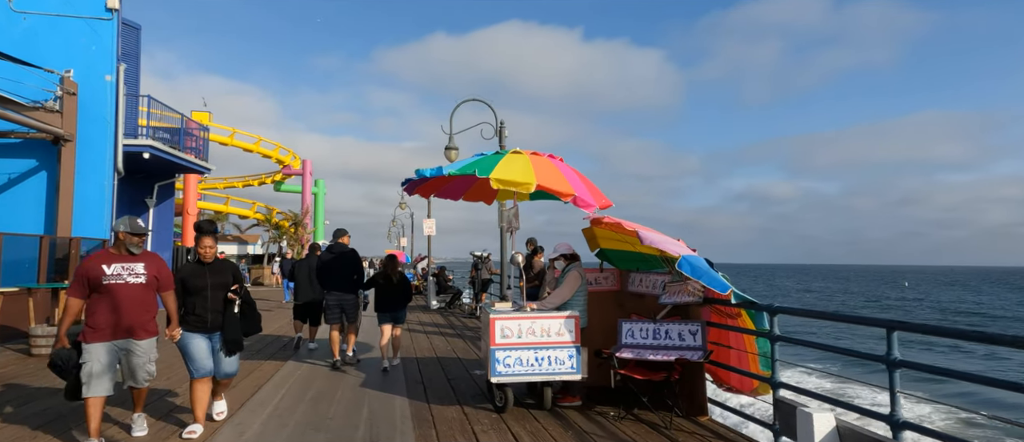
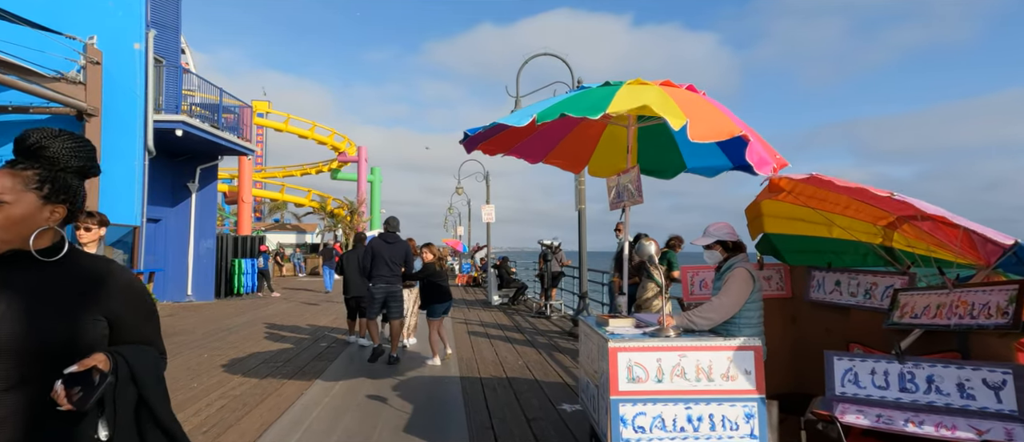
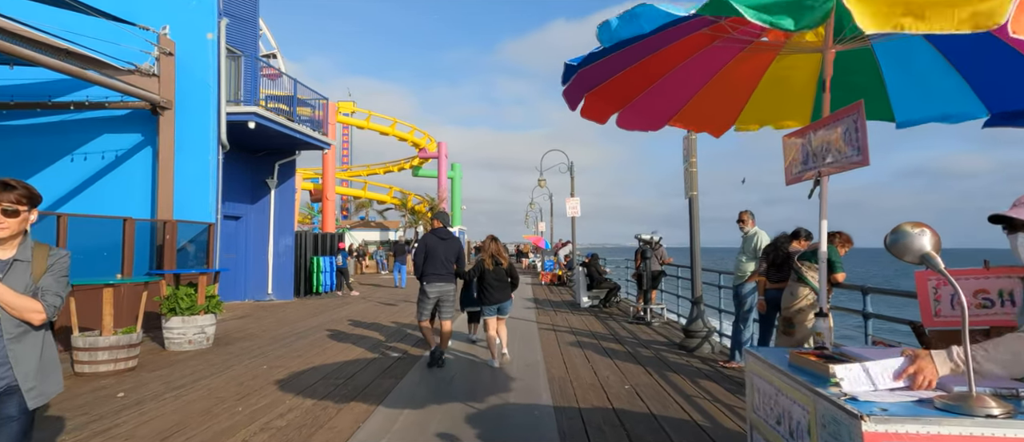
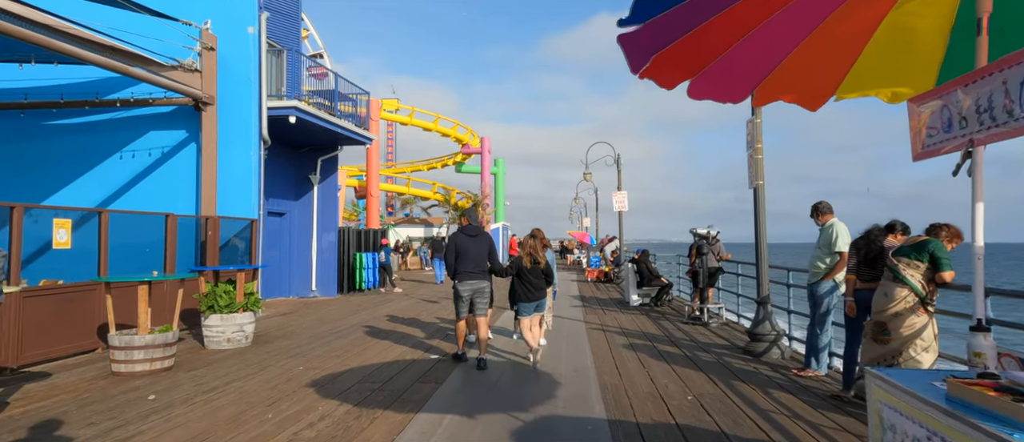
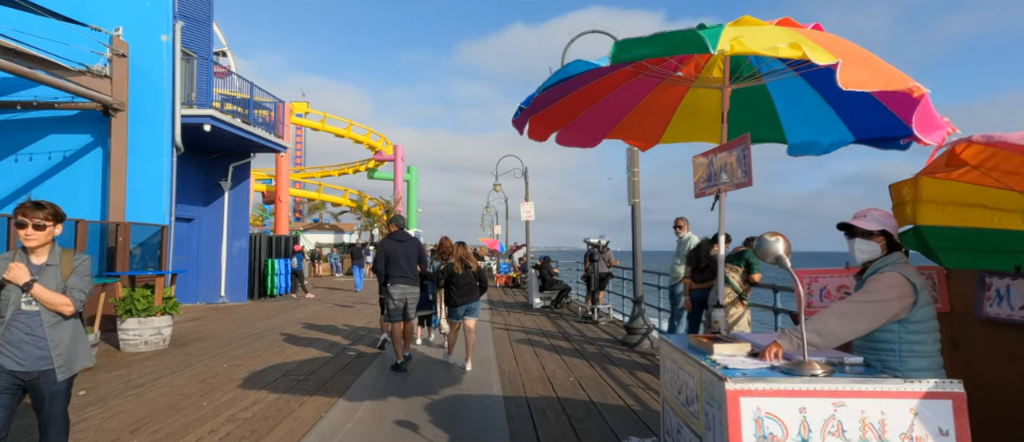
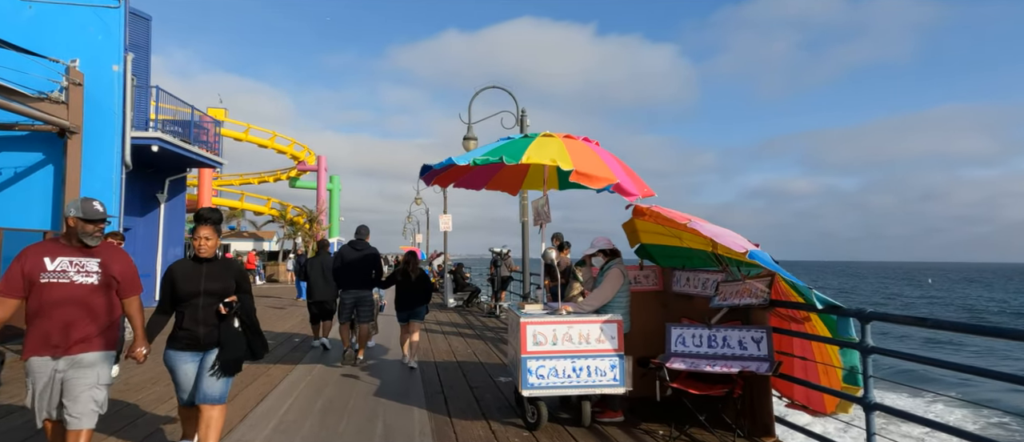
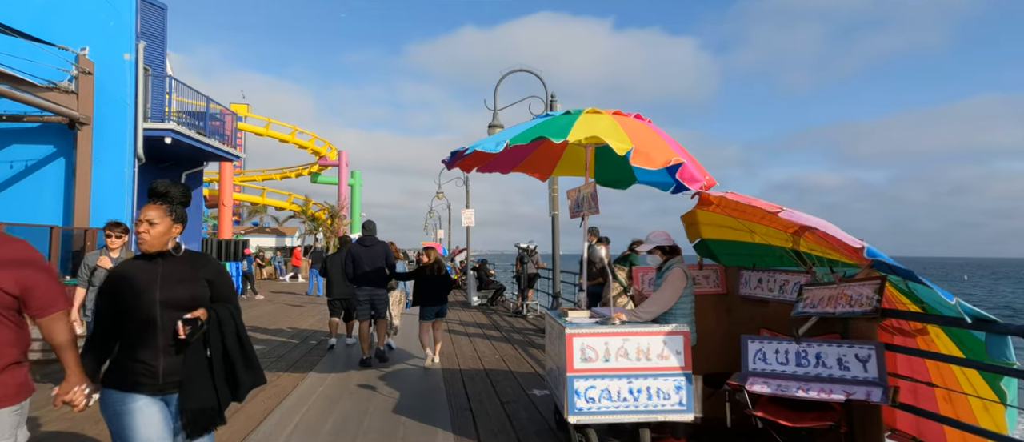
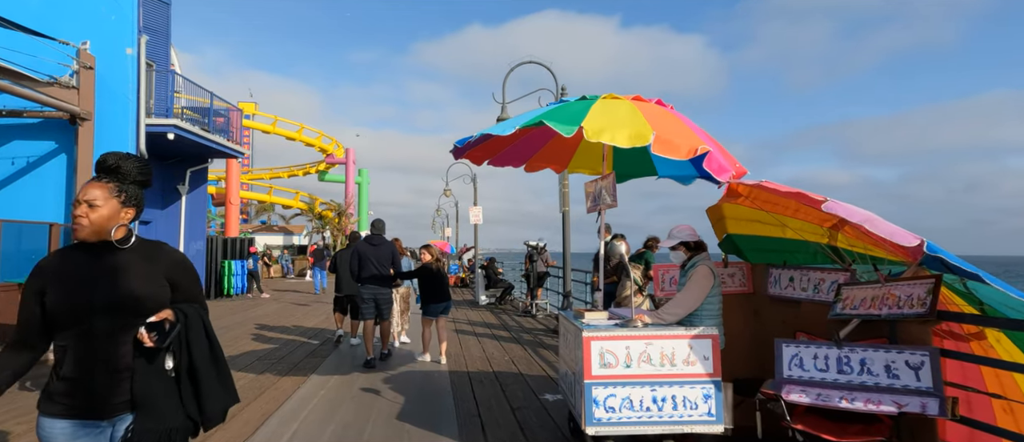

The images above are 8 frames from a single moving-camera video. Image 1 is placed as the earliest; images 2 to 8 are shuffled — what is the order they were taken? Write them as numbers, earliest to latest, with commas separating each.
6, 7, 8, 2, 5, 3, 4
